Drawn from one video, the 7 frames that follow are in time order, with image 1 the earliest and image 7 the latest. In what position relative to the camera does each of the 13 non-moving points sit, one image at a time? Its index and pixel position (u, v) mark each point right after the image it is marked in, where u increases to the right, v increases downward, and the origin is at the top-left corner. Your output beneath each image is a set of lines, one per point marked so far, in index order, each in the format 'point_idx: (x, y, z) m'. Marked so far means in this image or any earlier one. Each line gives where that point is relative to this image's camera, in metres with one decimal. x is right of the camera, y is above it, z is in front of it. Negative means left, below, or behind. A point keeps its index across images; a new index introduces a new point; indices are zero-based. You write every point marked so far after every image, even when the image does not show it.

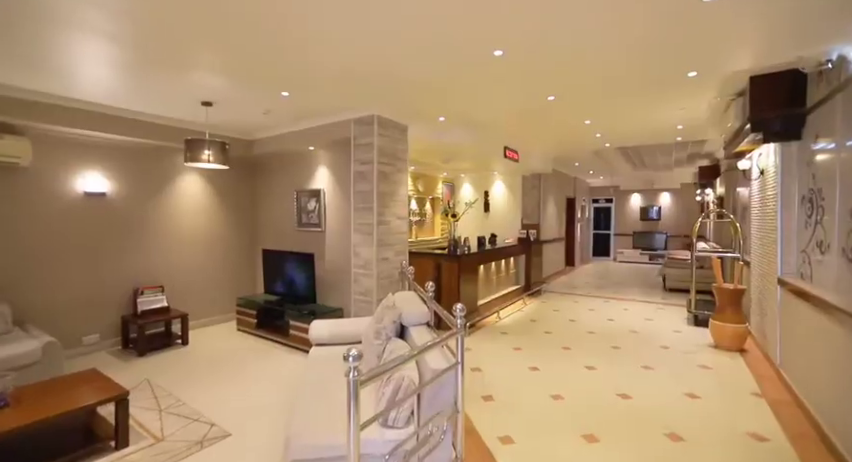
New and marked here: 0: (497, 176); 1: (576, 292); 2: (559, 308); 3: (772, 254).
0: (+1.6, +1.2, +8.8) m
1: (+3.2, -1.3, +8.3) m
2: (+2.4, -1.4, +6.9) m
3: (+3.6, -0.2, +4.0) m
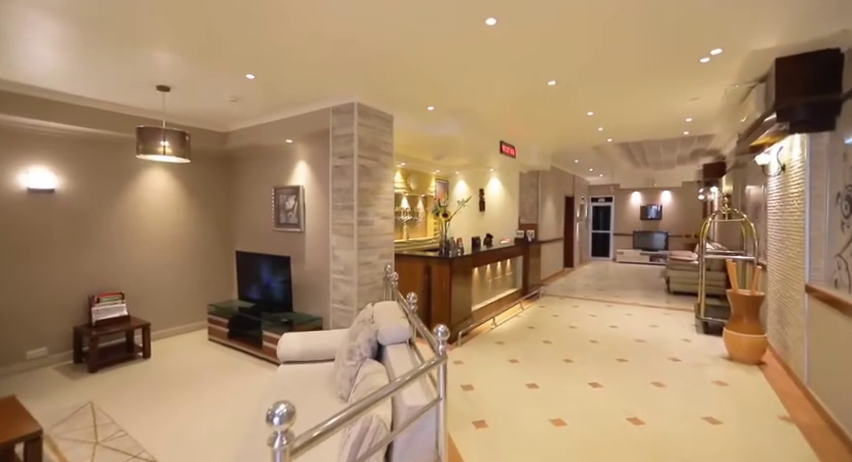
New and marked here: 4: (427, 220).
0: (+1.5, +1.2, +8.3) m
1: (+3.1, -1.3, +7.9) m
2: (+2.2, -1.4, +6.4) m
3: (+3.5, -0.3, +3.6) m
4: (0.0, +0.2, +8.5) m
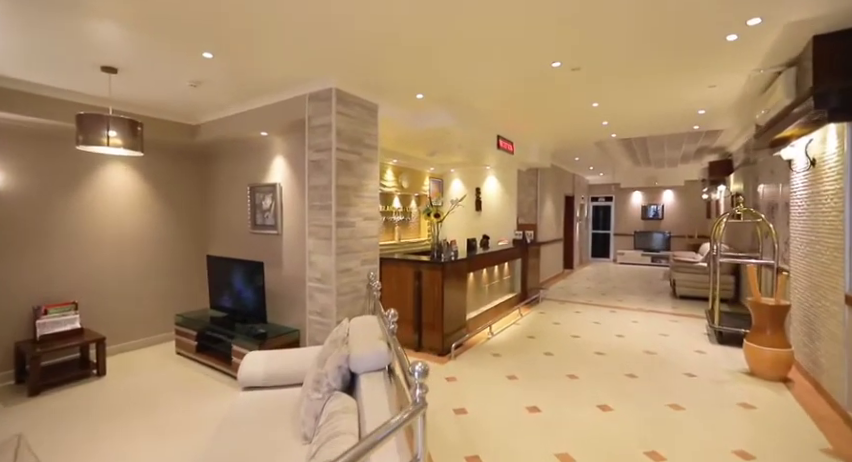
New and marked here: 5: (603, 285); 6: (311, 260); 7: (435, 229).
0: (+1.3, +1.2, +7.9) m
1: (+2.9, -1.3, +7.5) m
2: (+2.1, -1.4, +6.0) m
3: (+3.4, -0.3, +3.2) m
4: (-0.1, +0.2, +8.0) m
5: (+4.1, -1.3, +9.0) m
6: (-1.1, -0.3, +3.6) m
7: (+0.1, 0.0, +5.7) m
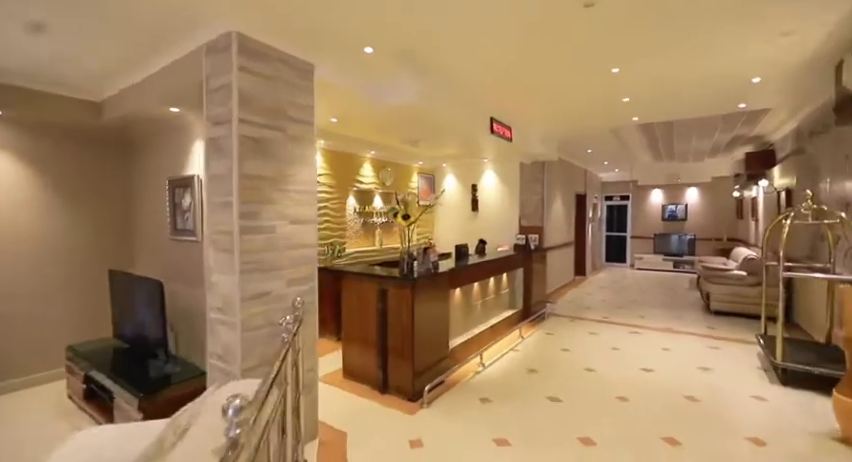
0: (+1.1, +1.2, +6.8) m
1: (+2.7, -1.4, +6.3) m
2: (+1.8, -1.5, +4.9) m
3: (+3.0, -0.3, +2.0) m
4: (-0.3, +0.2, +7.0) m
5: (+3.9, -1.3, +7.8) m
6: (-1.4, -0.3, +2.5) m
7: (-0.1, 0.0, +4.6) m
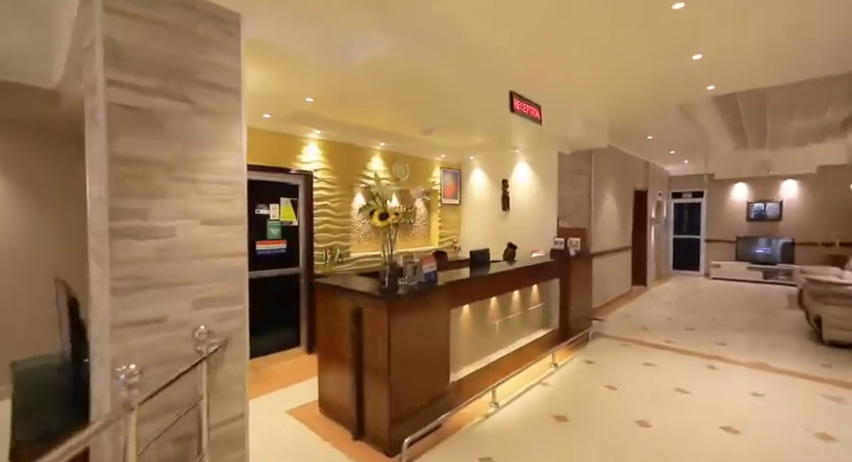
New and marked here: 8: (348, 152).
0: (+1.4, +1.1, +5.8) m
1: (+3.0, -1.4, +5.1) m
2: (+1.9, -1.5, +3.8) m
3: (+2.7, -0.3, +0.8) m
4: (0.0, +0.1, +6.2) m
5: (+4.4, -1.4, +6.3) m
6: (-1.6, -0.3, +1.9) m
7: (-0.1, 0.0, +3.8) m
8: (-1.0, +1.0, +4.9) m
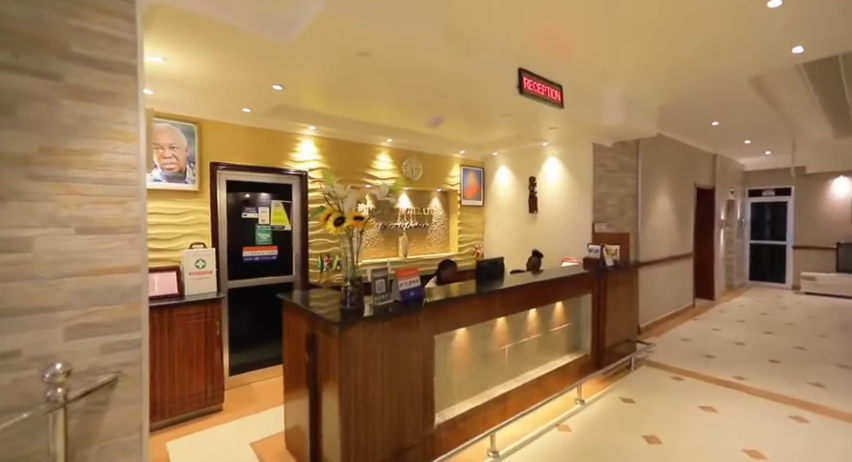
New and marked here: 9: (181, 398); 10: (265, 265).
0: (+1.7, +1.1, +5.0) m
1: (+3.0, -1.5, +4.1) m
2: (+1.8, -1.6, +3.0) m
3: (+2.2, -0.4, -0.1) m
4: (+0.3, +0.1, +5.6) m
5: (+4.6, -1.4, +5.1) m
6: (-1.9, -0.4, +1.6) m
7: (-0.2, -0.1, +3.3) m
8: (-0.9, +1.0, +4.5) m
9: (-2.0, -1.4, +3.1) m
10: (-1.6, -0.4, +3.9) m
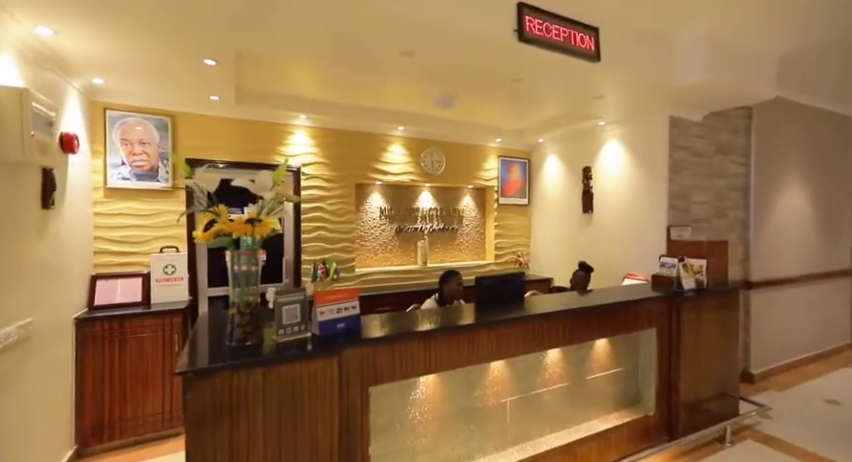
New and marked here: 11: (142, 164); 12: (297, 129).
0: (+1.9, +1.0, +3.8) m
1: (+3.0, -1.6, +2.5) m
2: (+1.5, -1.6, +1.8) m
3: (+1.1, -0.4, -1.3) m
4: (+0.7, 0.0, +4.6) m
5: (+4.8, -1.5, +3.2) m
6: (-2.5, -0.4, +1.4) m
7: (-0.3, -0.1, +2.5) m
8: (-0.7, +0.9, +3.9) m
9: (-2.1, -1.4, +2.8) m
10: (-1.6, -0.4, +3.6) m
11: (-2.3, +0.5, +3.1) m
12: (-1.2, +1.0, +3.7) m
